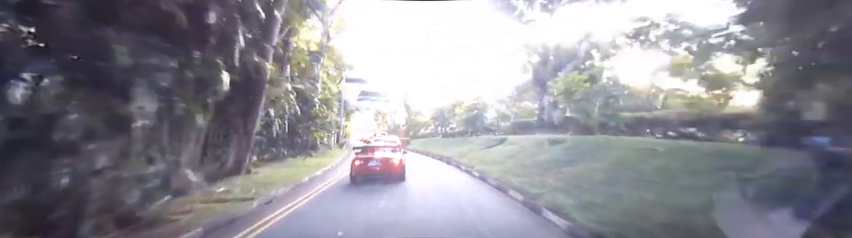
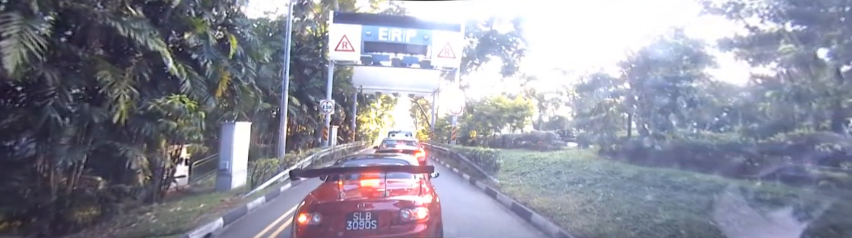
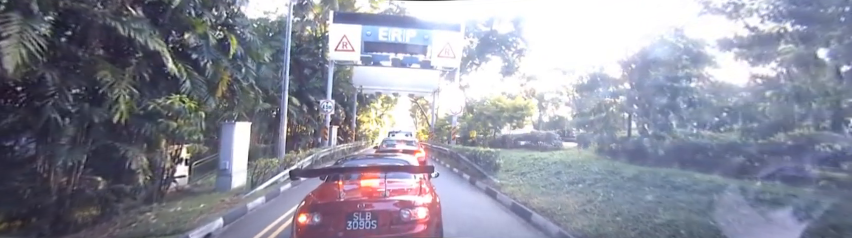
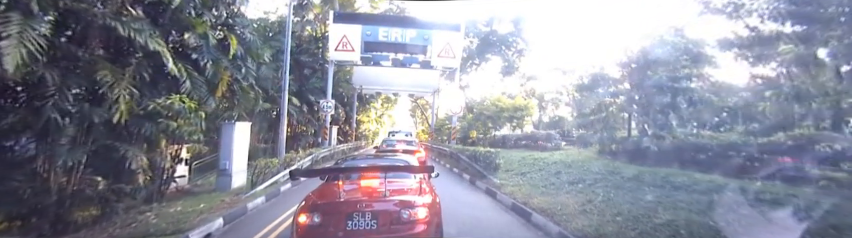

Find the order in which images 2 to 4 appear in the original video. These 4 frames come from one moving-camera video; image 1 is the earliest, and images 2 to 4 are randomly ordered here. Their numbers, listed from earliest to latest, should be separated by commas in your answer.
3, 4, 2
